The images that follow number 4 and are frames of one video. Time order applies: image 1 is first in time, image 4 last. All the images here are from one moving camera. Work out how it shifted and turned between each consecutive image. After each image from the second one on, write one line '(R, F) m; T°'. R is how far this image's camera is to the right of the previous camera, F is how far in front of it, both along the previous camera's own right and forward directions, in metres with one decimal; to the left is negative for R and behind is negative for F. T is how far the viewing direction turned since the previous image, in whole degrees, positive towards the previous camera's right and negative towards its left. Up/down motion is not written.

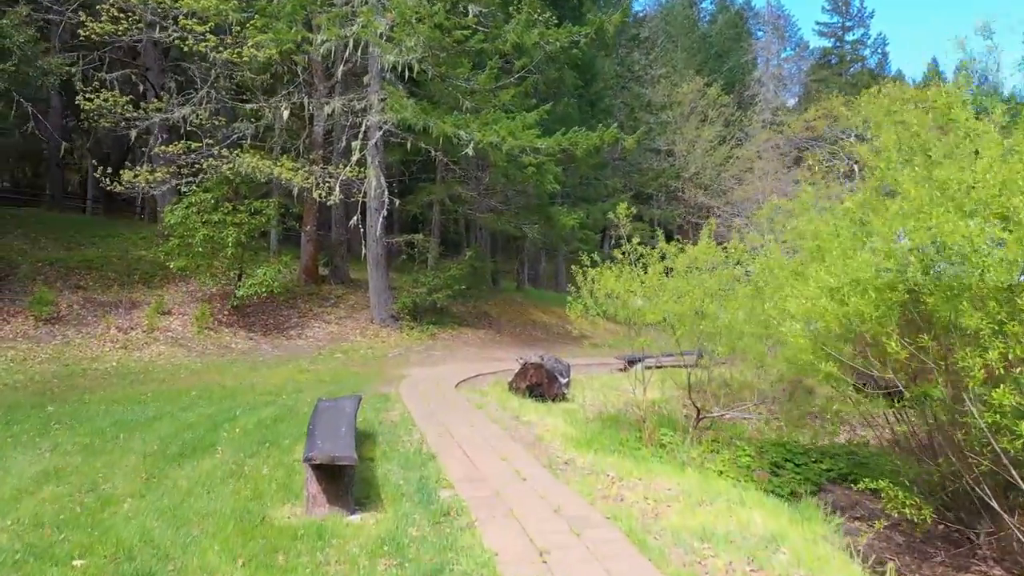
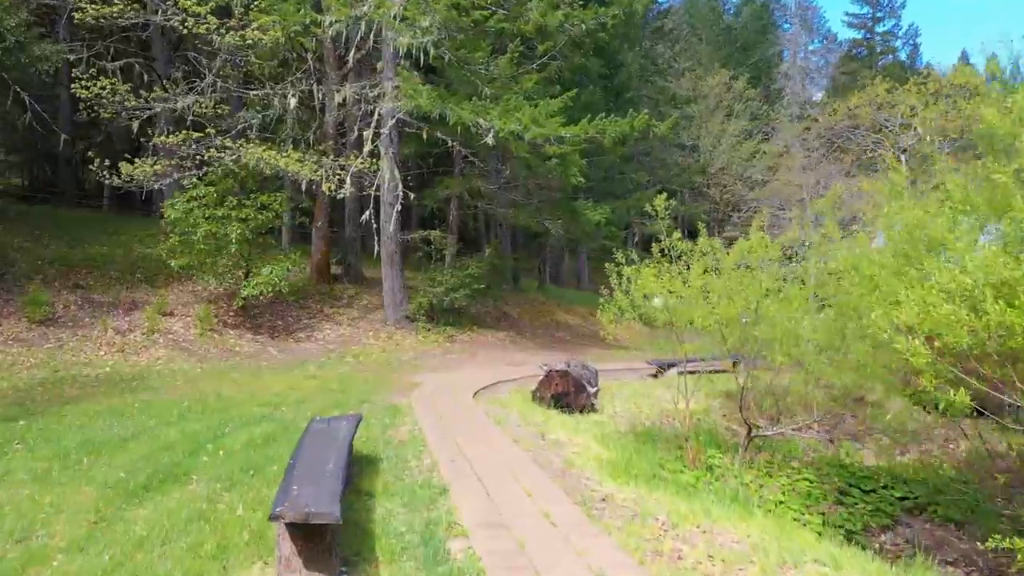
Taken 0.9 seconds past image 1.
(0.0, +1.0) m; -1°
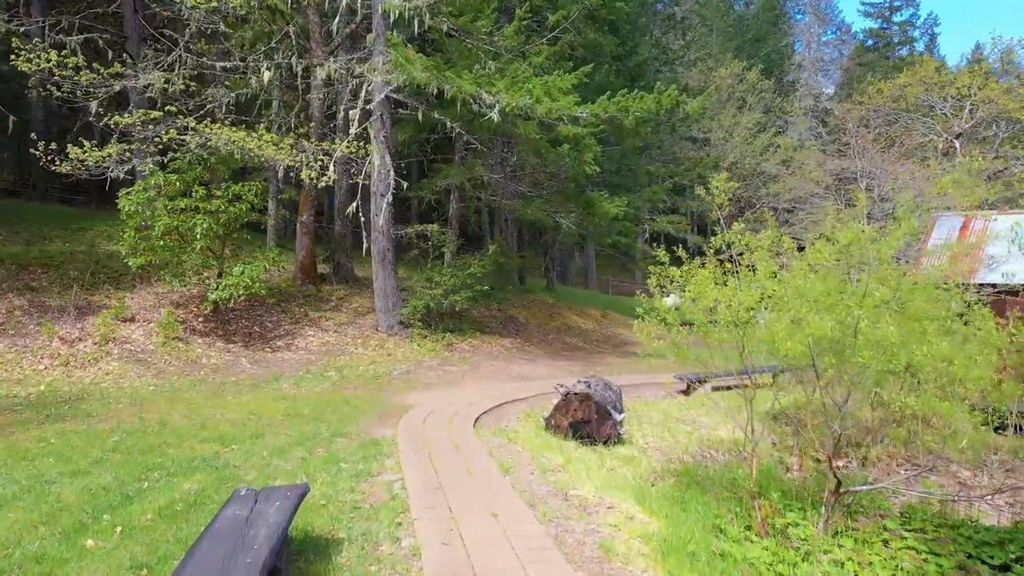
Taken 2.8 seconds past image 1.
(-0.1, +1.8) m; 0°
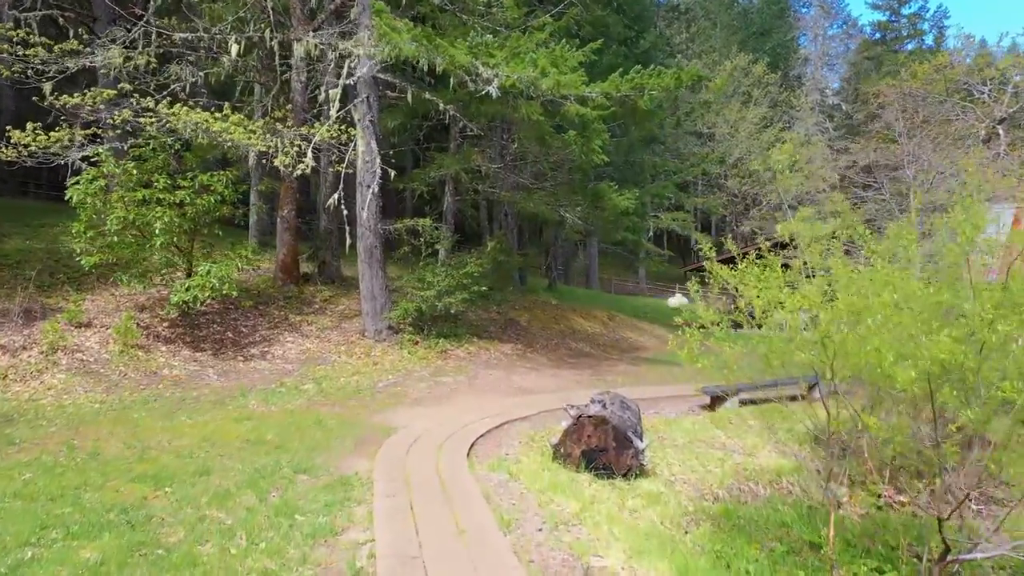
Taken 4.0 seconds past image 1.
(0.0, +1.3) m; 0°
